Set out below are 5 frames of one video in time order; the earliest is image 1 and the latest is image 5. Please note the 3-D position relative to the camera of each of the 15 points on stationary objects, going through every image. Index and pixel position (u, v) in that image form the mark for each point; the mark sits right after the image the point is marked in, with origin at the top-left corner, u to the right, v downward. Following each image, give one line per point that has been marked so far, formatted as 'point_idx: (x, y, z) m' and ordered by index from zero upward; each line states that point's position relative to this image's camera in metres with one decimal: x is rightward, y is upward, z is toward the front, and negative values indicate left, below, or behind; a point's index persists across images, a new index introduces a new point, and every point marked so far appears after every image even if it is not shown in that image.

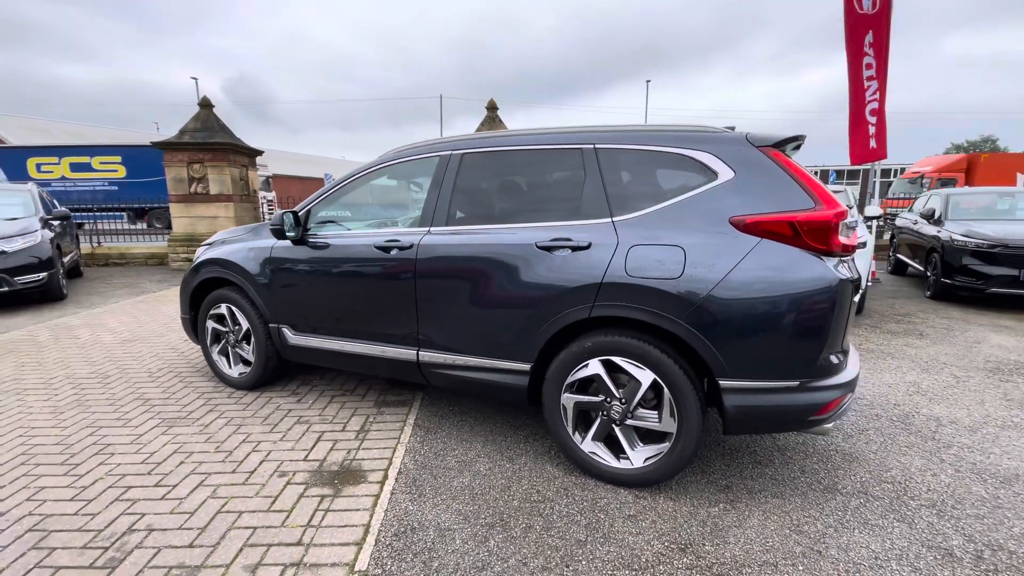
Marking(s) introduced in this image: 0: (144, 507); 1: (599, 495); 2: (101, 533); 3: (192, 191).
0: (-1.9, -1.1, +2.4) m
1: (+0.5, -1.1, +2.5) m
2: (-1.9, -1.1, +2.2) m
3: (-6.9, +2.1, +10.3) m
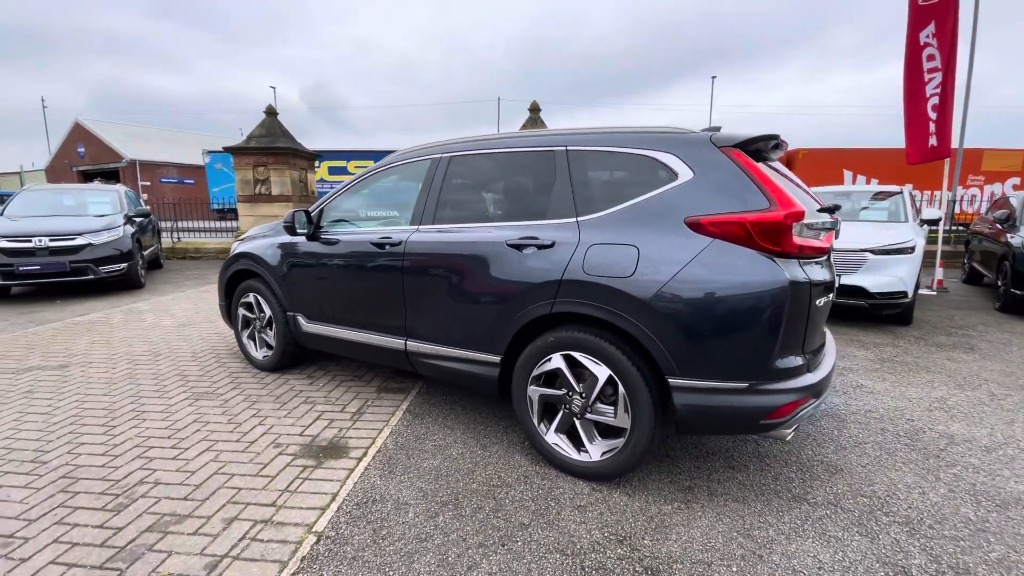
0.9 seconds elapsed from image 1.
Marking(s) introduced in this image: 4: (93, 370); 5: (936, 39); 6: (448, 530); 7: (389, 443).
0: (-2.1, -1.0, +2.8) m
1: (+0.2, -1.1, +2.6) m
2: (-2.2, -1.1, +2.6) m
3: (-6.0, +2.3, +11.2) m
4: (-3.8, -0.7, +4.3) m
5: (+6.6, +3.9, +7.4) m
6: (-0.3, -1.1, +2.2) m
7: (-0.8, -1.0, +3.0) m
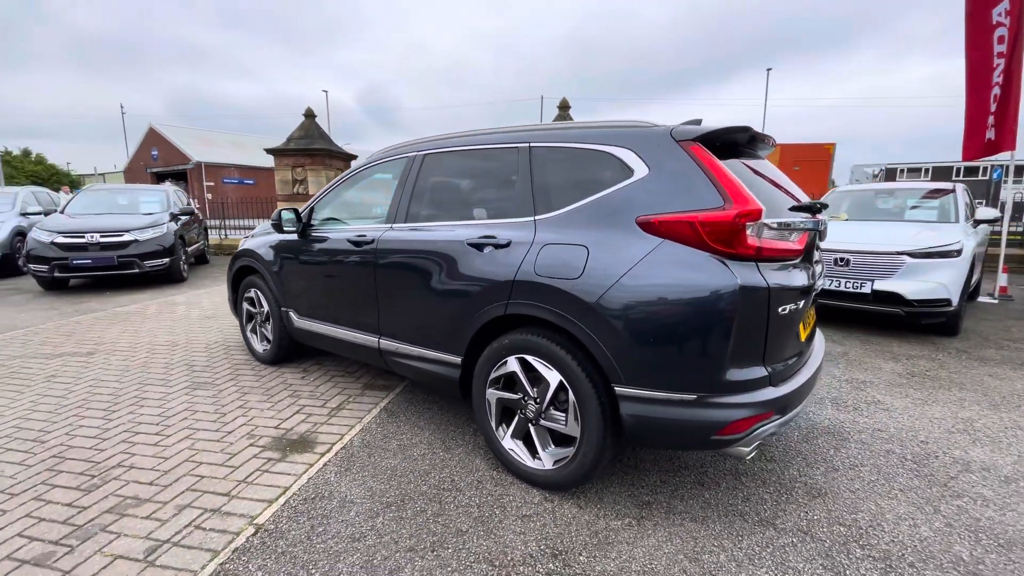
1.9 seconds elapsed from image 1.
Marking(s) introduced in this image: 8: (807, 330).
0: (-2.3, -1.0, +3.0) m
1: (0.0, -1.1, +2.5) m
2: (-2.4, -1.0, +2.8) m
3: (-5.4, +2.4, +11.7) m
4: (-3.9, -0.7, +4.6) m
5: (+6.9, +3.8, +6.6) m
6: (-0.6, -1.1, +2.2) m
7: (-1.0, -1.0, +3.1) m
8: (+1.6, -0.2, +2.6) m
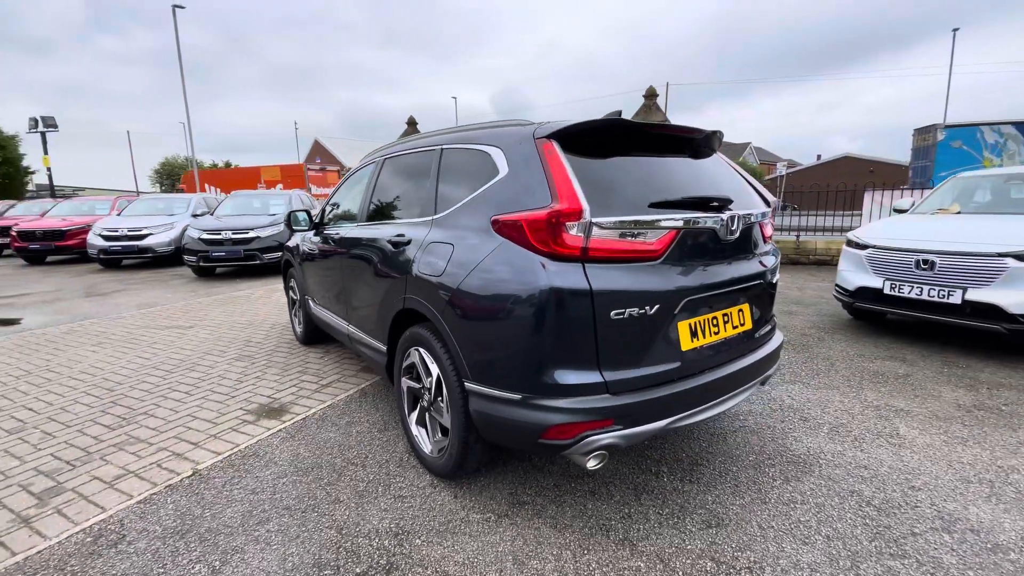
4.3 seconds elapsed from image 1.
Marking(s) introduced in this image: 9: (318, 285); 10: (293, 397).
0: (-2.7, -0.9, +3.7) m
1: (-0.6, -1.1, +2.7) m
2: (-2.9, -0.9, +3.6) m
3: (-3.2, +2.6, +12.9) m
4: (-3.7, -0.5, +5.7) m
5: (+7.3, +3.6, +4.7) m
6: (-1.3, -1.1, +2.6) m
7: (-1.4, -0.9, +3.5) m
8: (+1.0, -0.2, +2.3) m
9: (-1.8, 0.0, +4.3) m
10: (-1.7, -0.9, +3.8) m
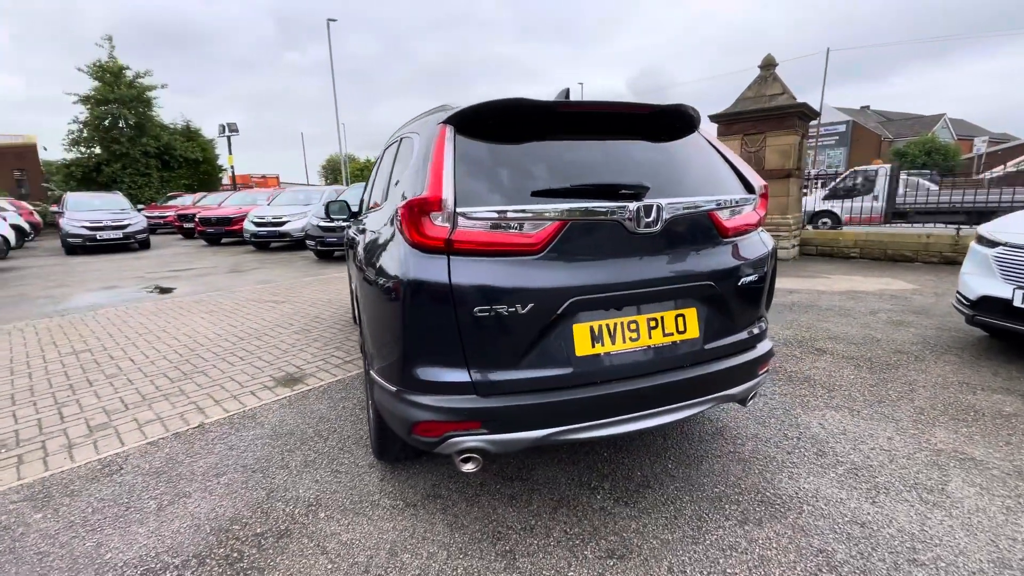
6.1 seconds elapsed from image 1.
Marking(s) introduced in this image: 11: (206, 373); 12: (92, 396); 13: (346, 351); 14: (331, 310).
0: (-2.7, -0.7, +4.4) m
1: (-0.9, -1.0, +2.9) m
2: (-2.9, -0.7, +4.3) m
3: (-0.5, +3.0, +13.3) m
4: (-3.1, -0.2, +6.6) m
5: (+7.4, +3.3, +2.6) m
6: (-1.6, -1.0, +2.9) m
7: (-1.5, -0.8, +3.8) m
8: (+0.5, -0.2, +2.0) m
9: (-1.6, +0.2, +4.7) m
10: (-1.7, -0.7, +4.2) m
11: (-2.7, -0.8, +4.2) m
12: (-3.3, -0.8, +3.7) m
13: (-1.6, -0.6, +4.7) m
14: (-2.4, -0.3, +6.3) m
